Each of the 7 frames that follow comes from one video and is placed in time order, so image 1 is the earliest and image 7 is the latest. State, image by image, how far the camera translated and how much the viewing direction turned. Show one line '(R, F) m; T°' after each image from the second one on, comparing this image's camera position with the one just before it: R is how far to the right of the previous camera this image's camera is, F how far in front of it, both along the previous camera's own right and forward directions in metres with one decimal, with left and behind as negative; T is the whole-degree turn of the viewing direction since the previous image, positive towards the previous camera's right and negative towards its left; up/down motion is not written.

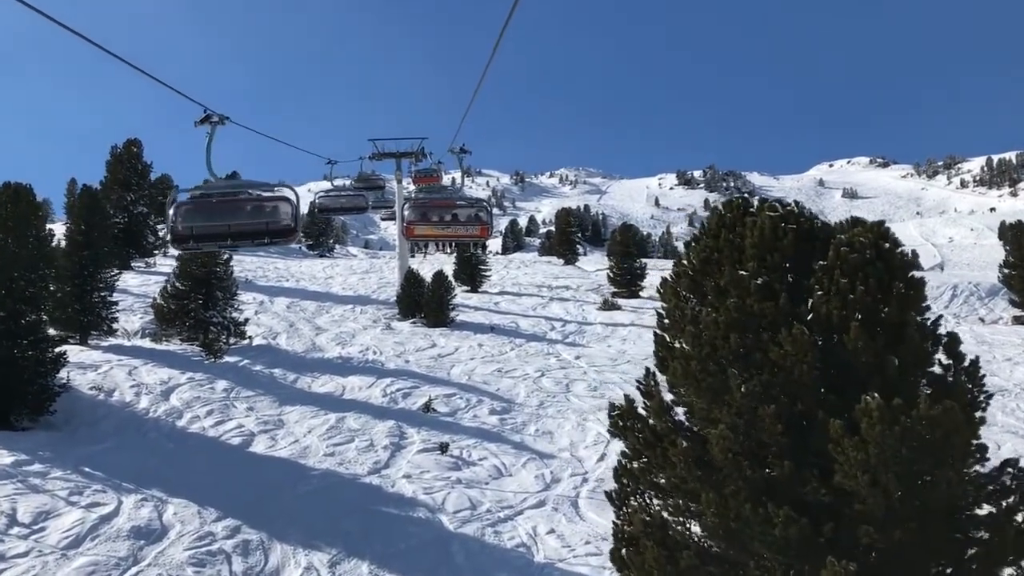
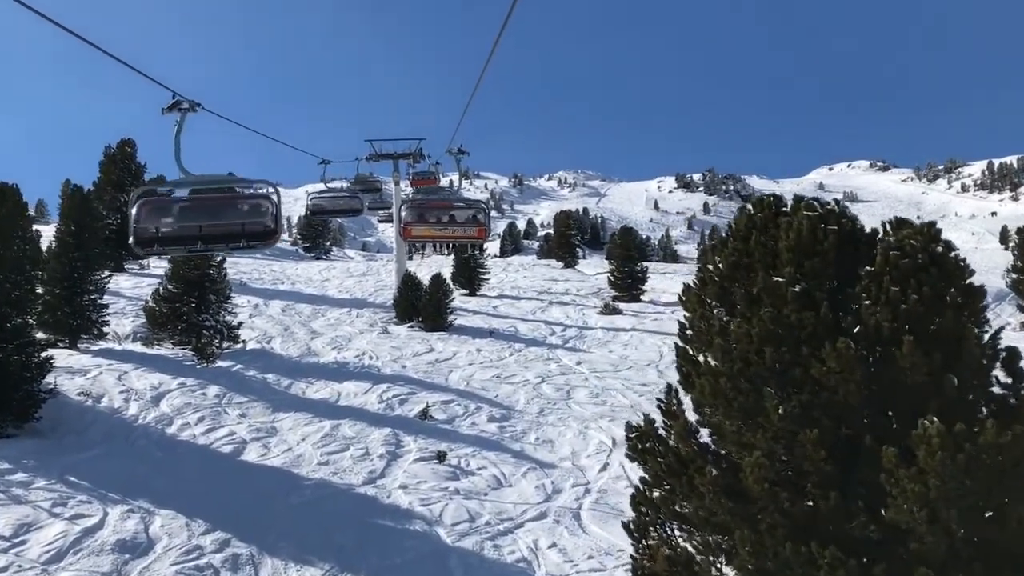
(-0.1, +0.4) m; 0°
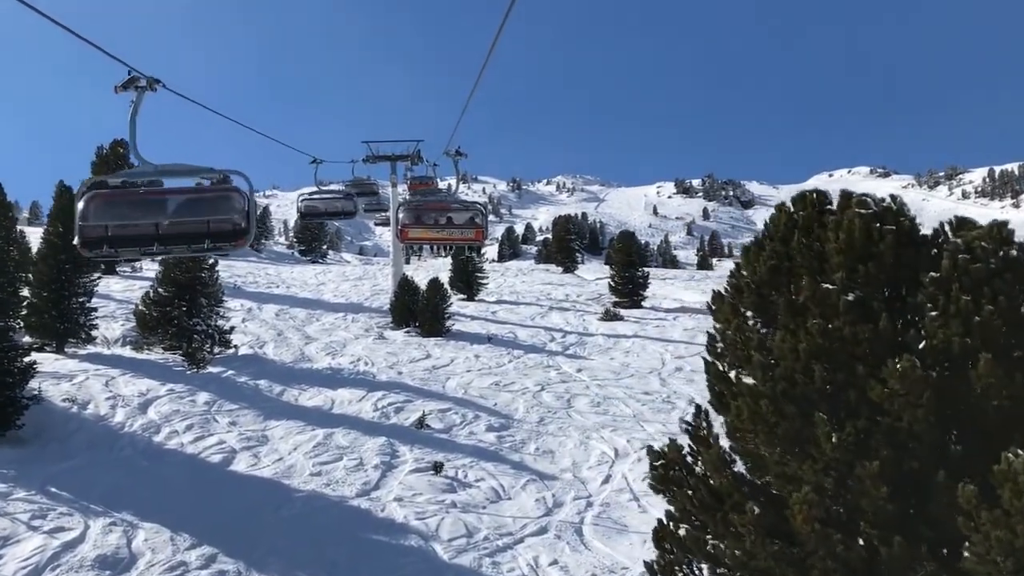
(-0.1, +0.5) m; 0°
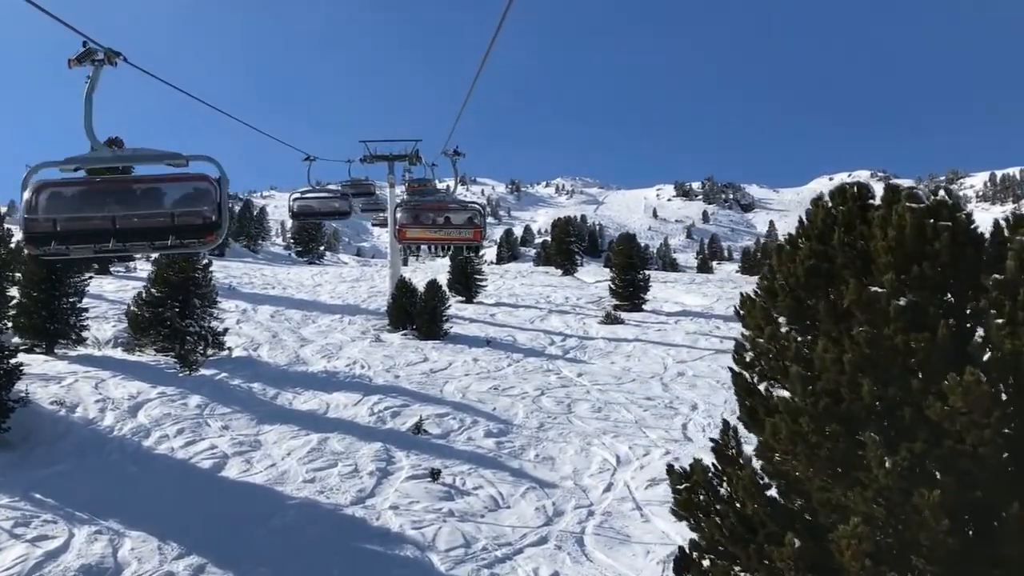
(0.0, +0.3) m; 0°
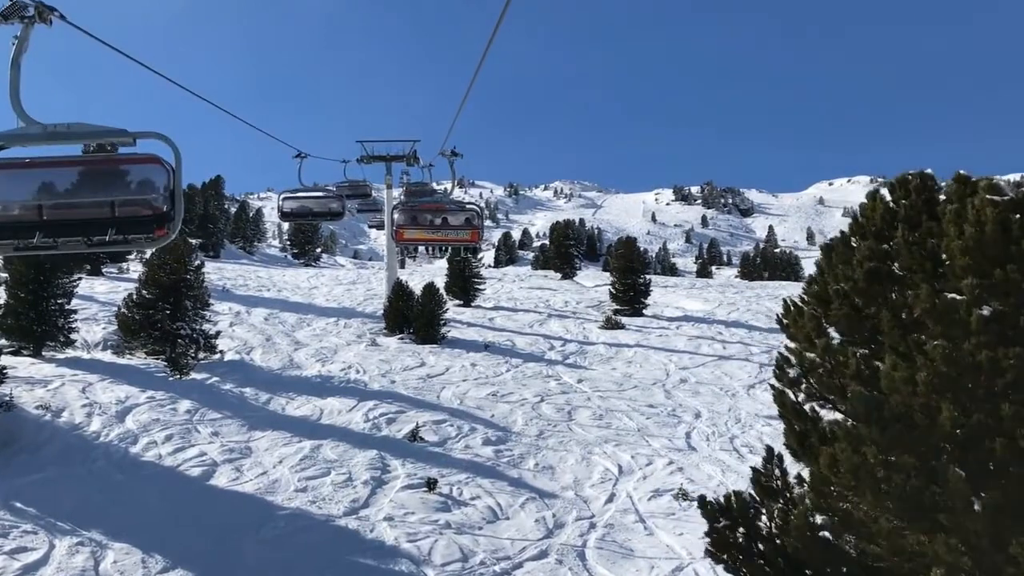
(-0.1, +0.4) m; 0°
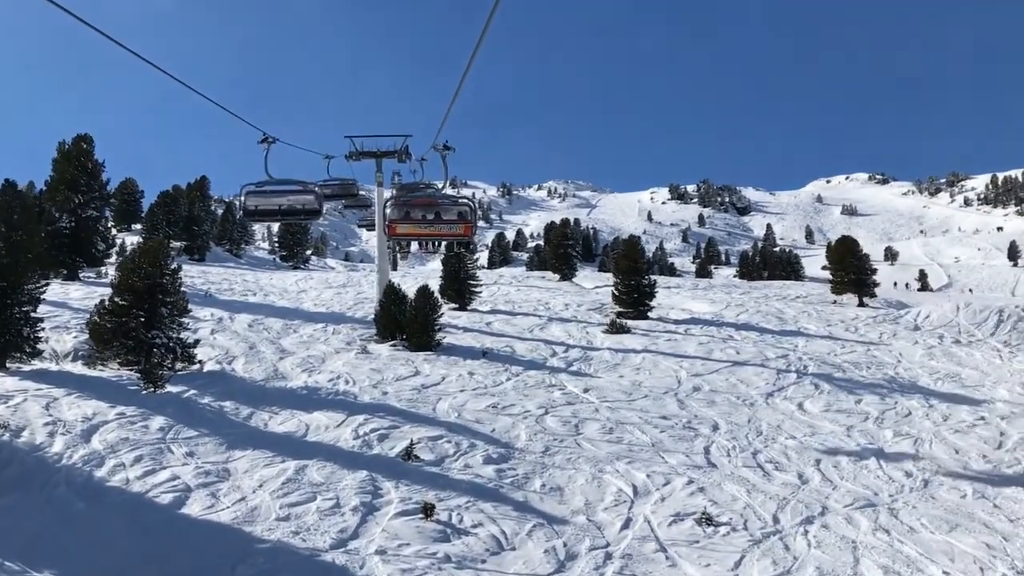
(-0.2, +1.2) m; +1°
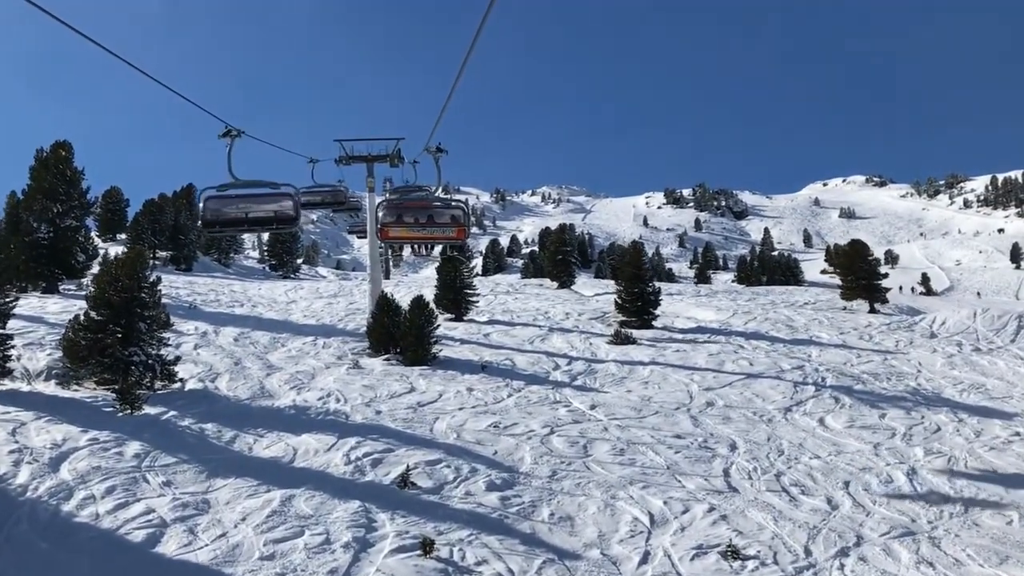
(-0.2, +1.0) m; +1°
